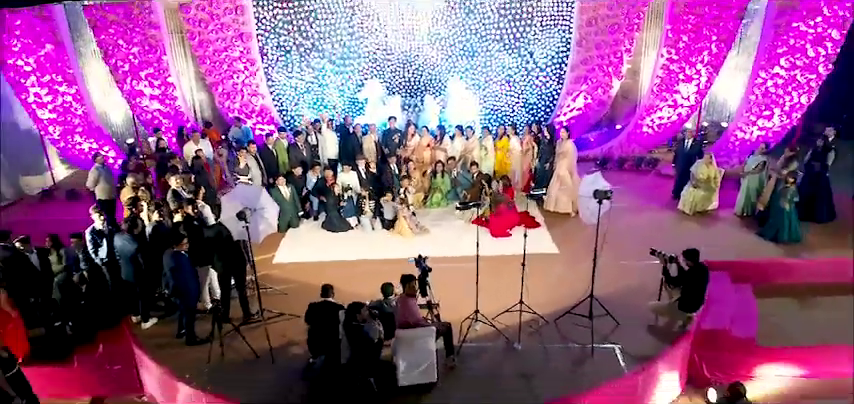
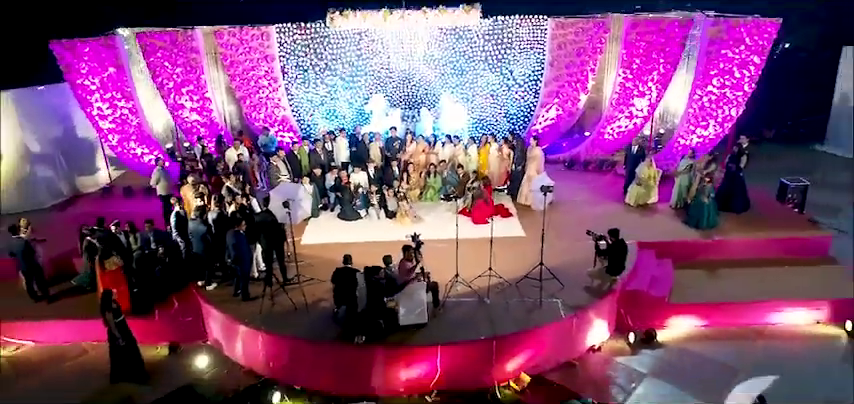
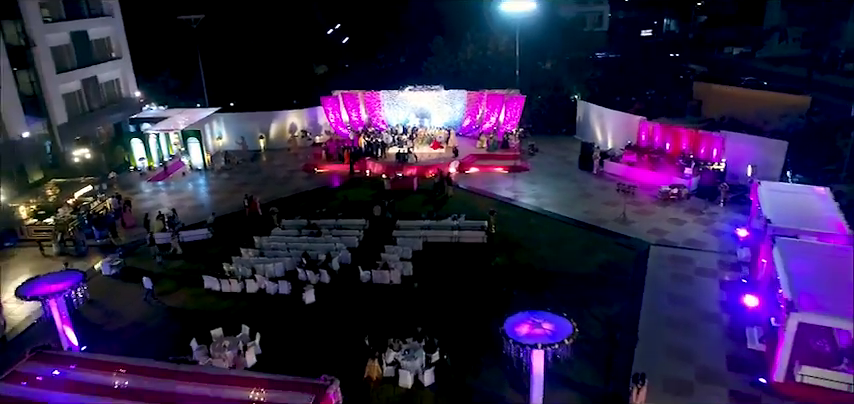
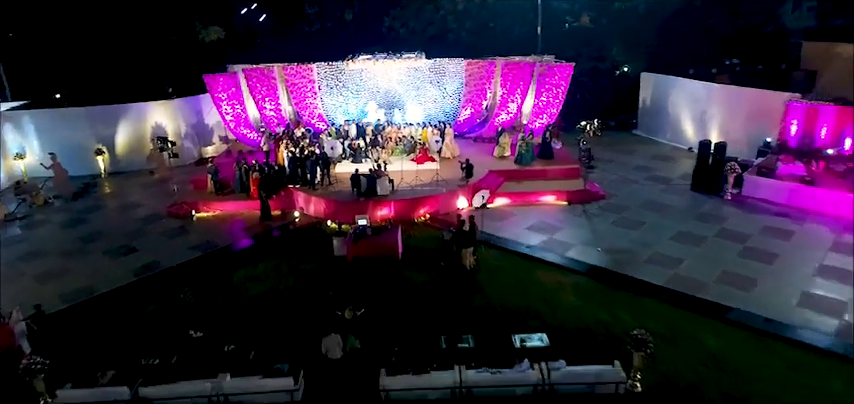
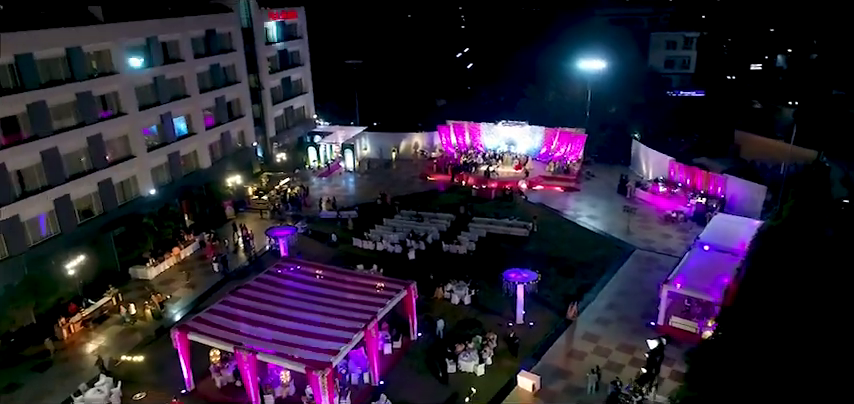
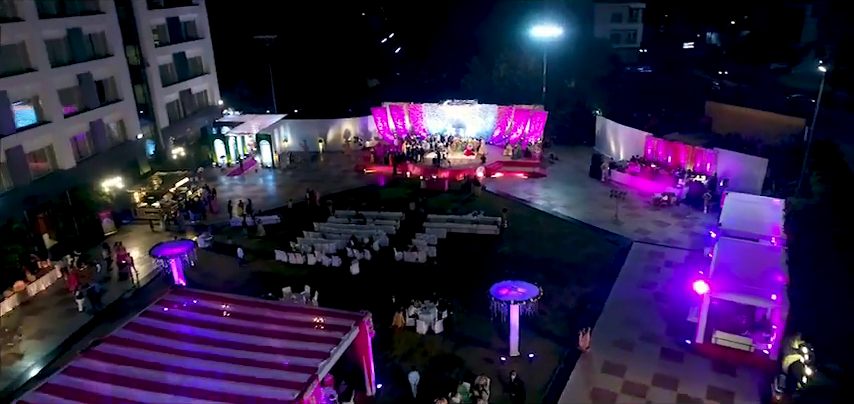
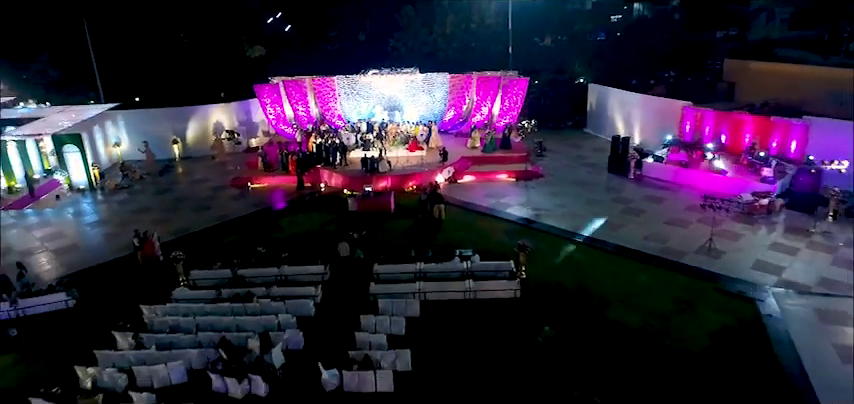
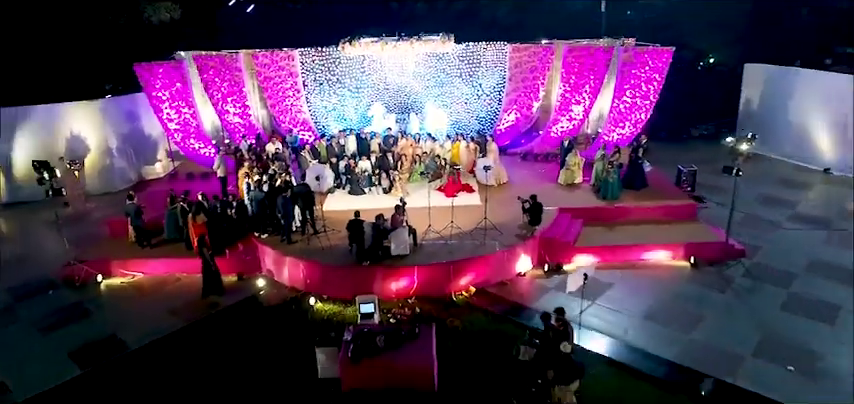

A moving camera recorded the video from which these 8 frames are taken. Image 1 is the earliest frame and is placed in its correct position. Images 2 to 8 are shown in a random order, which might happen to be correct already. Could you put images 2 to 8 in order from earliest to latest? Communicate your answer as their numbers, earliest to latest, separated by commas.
2, 8, 4, 7, 3, 6, 5
